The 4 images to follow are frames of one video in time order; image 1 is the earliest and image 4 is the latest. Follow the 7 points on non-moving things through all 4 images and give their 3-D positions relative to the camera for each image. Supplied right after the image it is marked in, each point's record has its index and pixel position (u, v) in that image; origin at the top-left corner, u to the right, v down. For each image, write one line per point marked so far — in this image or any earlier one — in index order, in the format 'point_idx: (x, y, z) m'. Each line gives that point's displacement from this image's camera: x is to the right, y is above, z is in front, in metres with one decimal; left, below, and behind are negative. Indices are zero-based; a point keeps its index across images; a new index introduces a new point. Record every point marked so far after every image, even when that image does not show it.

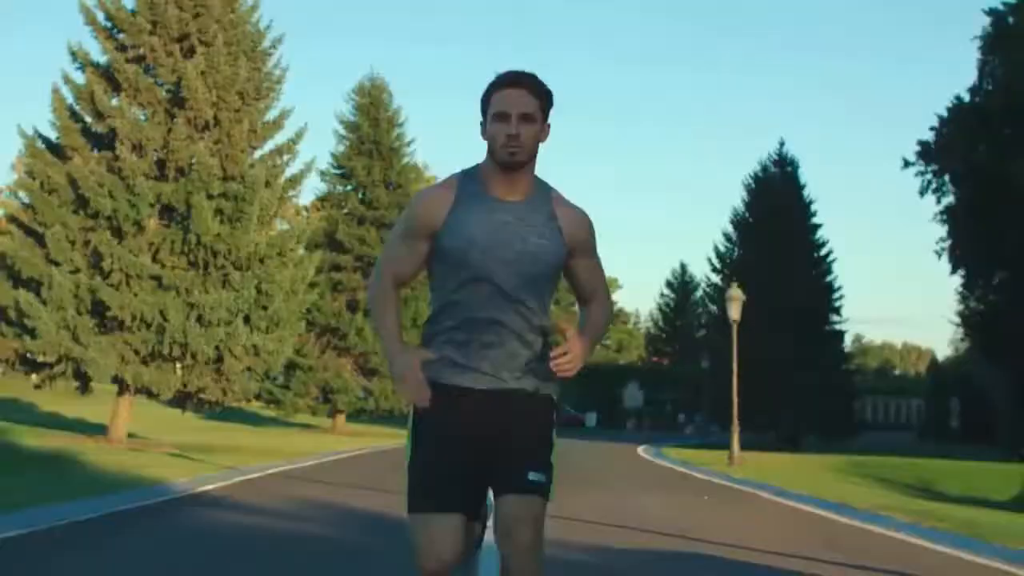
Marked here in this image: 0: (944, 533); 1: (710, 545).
0: (+4.0, -2.3, +14.1) m
1: (+1.7, -2.1, +13.1) m
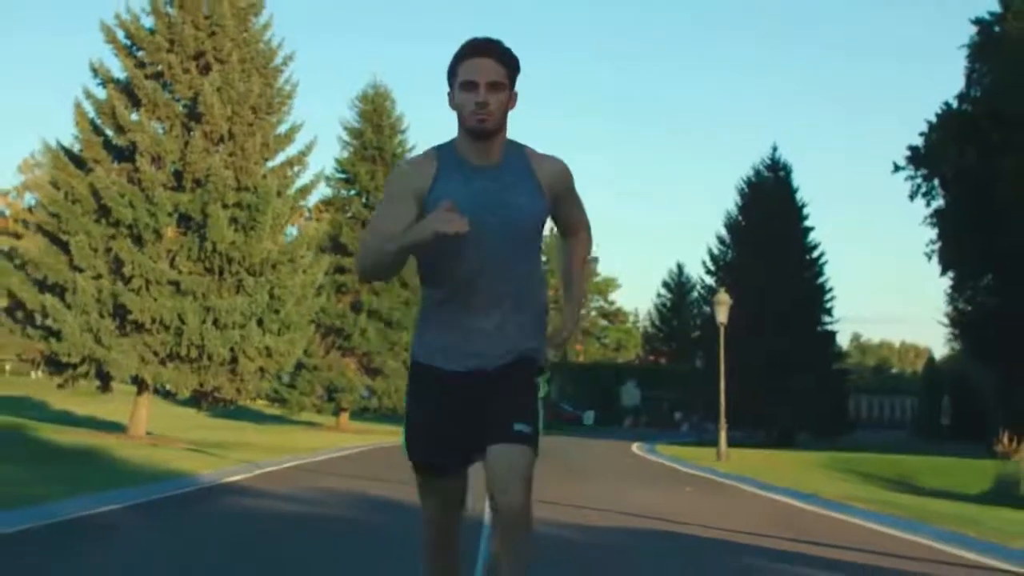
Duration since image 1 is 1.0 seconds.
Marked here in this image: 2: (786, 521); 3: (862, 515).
0: (+4.0, -2.3, +14.6) m
1: (+1.7, -2.2, +13.6) m
2: (+2.7, -2.3, +14.6) m
3: (+3.6, -2.3, +15.3) m
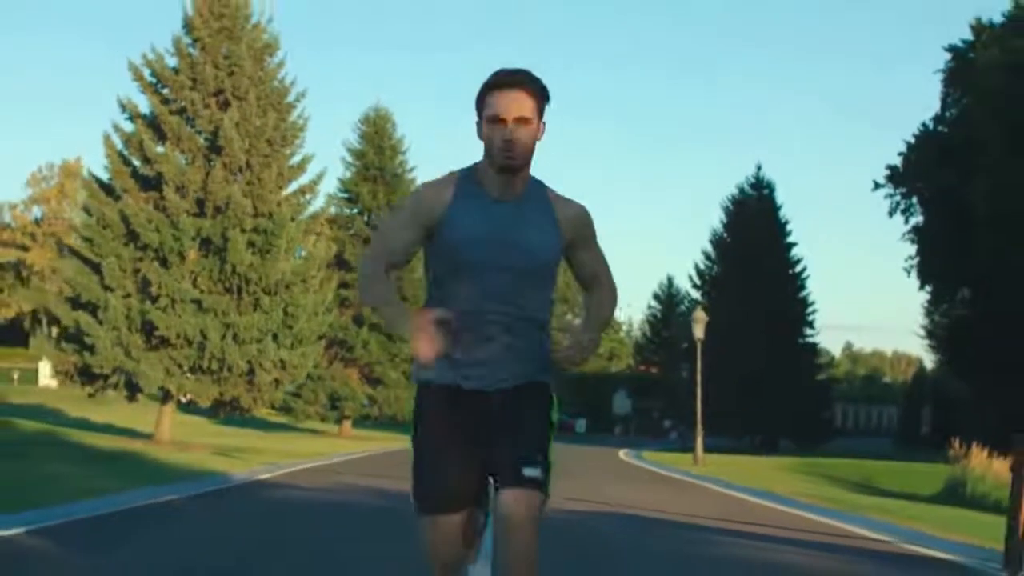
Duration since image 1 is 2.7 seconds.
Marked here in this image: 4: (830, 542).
0: (+3.9, -2.5, +15.6) m
1: (+1.6, -2.3, +14.6) m
2: (+2.6, -2.5, +15.5) m
3: (+3.5, -2.5, +16.3) m
4: (+2.8, -2.3, +12.8) m
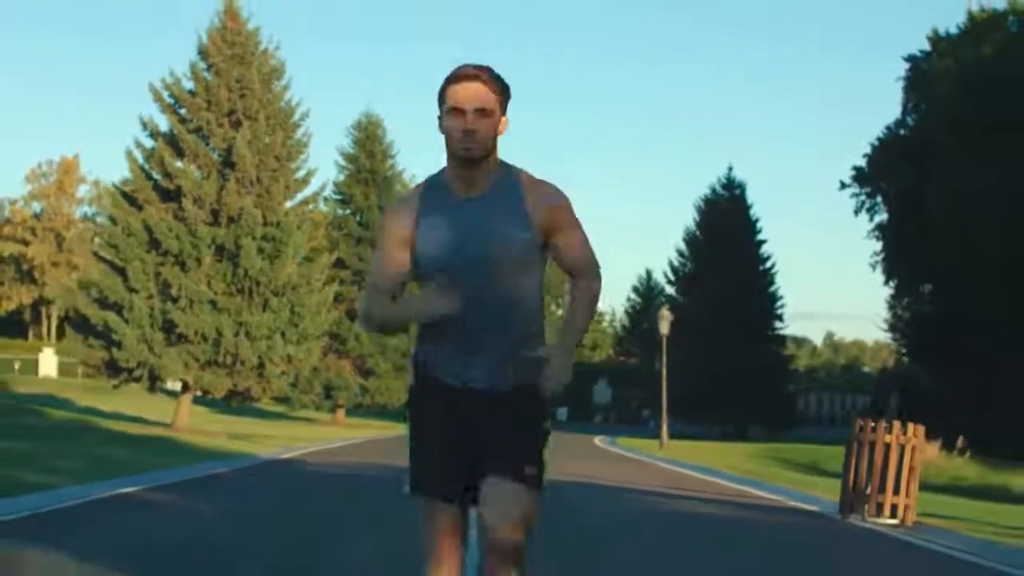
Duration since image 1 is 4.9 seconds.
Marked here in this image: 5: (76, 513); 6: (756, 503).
0: (+3.7, -2.5, +16.9) m
1: (+1.5, -2.3, +15.9) m
2: (+2.5, -2.4, +16.9) m
3: (+3.3, -2.5, +17.7) m
4: (+2.6, -2.3, +14.1) m
5: (-3.7, -1.9, +12.3) m
6: (+2.6, -2.4, +15.7) m
